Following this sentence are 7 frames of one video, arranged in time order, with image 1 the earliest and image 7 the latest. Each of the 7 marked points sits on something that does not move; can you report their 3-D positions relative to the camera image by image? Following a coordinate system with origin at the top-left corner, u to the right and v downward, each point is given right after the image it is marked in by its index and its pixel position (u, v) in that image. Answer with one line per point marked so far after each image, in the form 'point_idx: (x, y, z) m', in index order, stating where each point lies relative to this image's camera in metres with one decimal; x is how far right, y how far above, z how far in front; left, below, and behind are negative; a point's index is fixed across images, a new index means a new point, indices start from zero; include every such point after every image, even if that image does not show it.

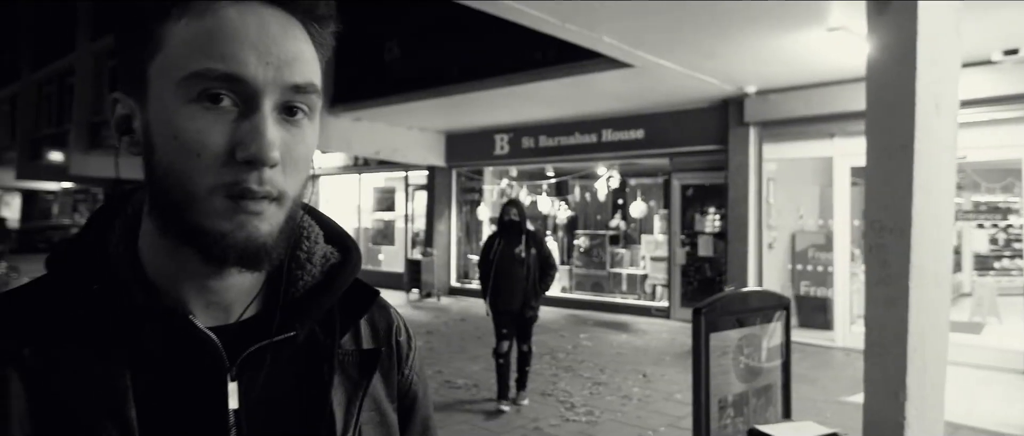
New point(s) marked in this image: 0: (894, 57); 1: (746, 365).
0: (+1.8, +0.9, +3.4) m
1: (+1.3, -0.8, +3.8) m
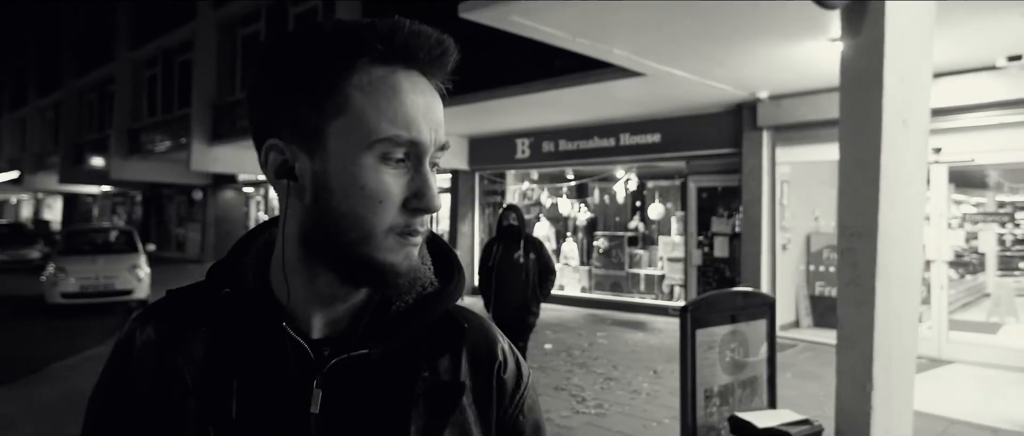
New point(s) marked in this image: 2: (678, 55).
0: (+1.9, +0.9, +3.7) m
1: (+1.3, -0.8, +4.1) m
2: (+1.9, +1.9, +7.9) m
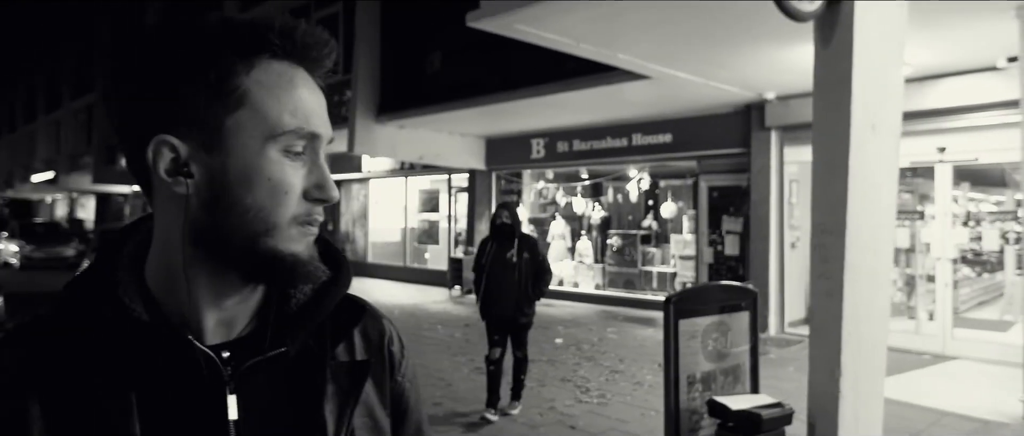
0: (+1.8, +0.9, +4.0) m
1: (+1.3, -0.8, +4.4) m
2: (+2.0, +1.9, +8.2) m
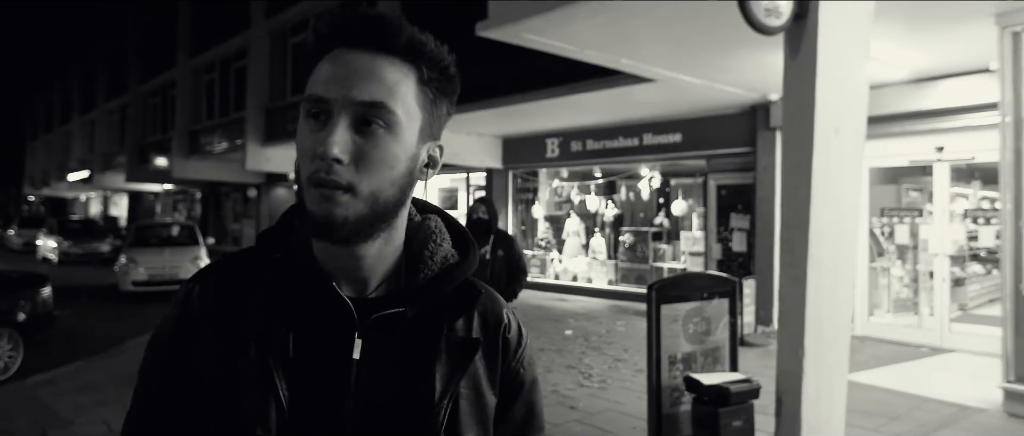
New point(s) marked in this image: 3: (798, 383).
0: (+1.8, +0.9, +4.4) m
1: (+1.3, -0.8, +4.8) m
2: (+2.1, +1.9, +8.6) m
3: (+1.7, -1.0, +4.3) m
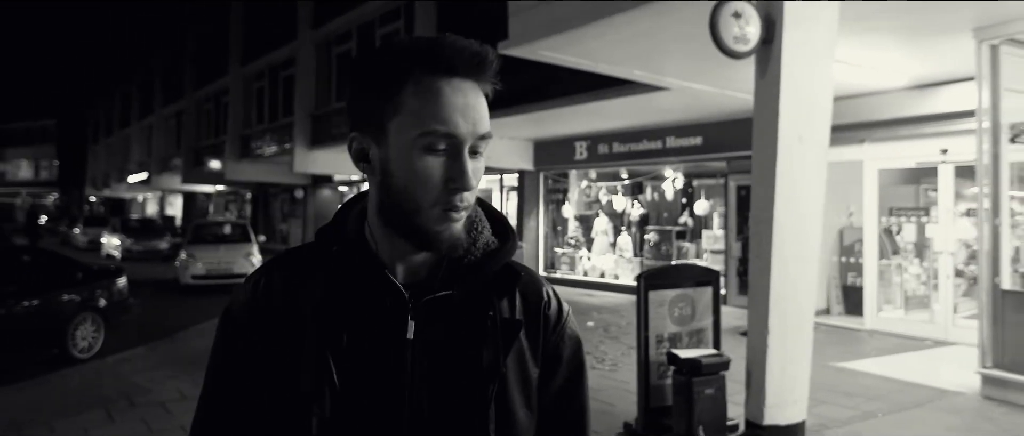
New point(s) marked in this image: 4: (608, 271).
0: (+1.8, +0.9, +5.1) m
1: (+1.3, -0.8, +5.5) m
2: (+2.4, +1.9, +9.3) m
3: (+1.8, -1.0, +5.0) m
4: (+2.2, -1.2, +16.1) m
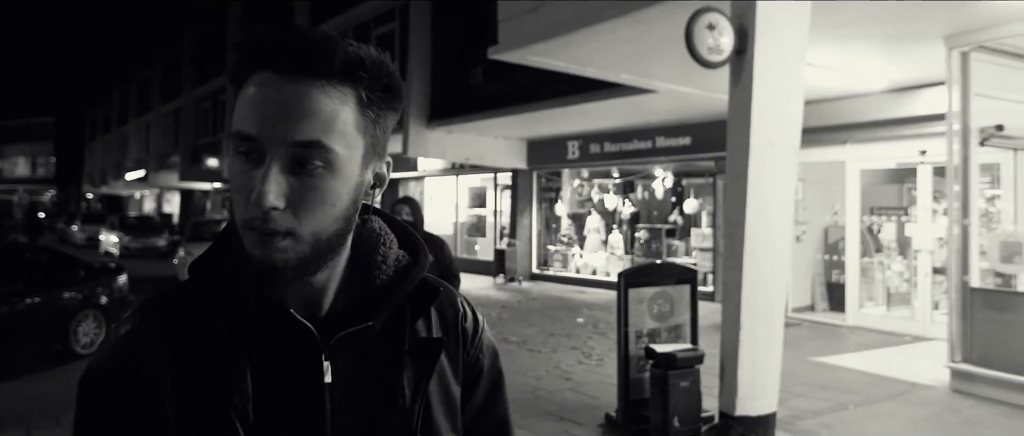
0: (+1.7, +0.9, +5.4) m
1: (+1.2, -0.8, +5.8) m
2: (+2.3, +1.9, +9.5) m
3: (+1.7, -1.0, +5.3) m
4: (+2.0, -1.2, +16.4) m
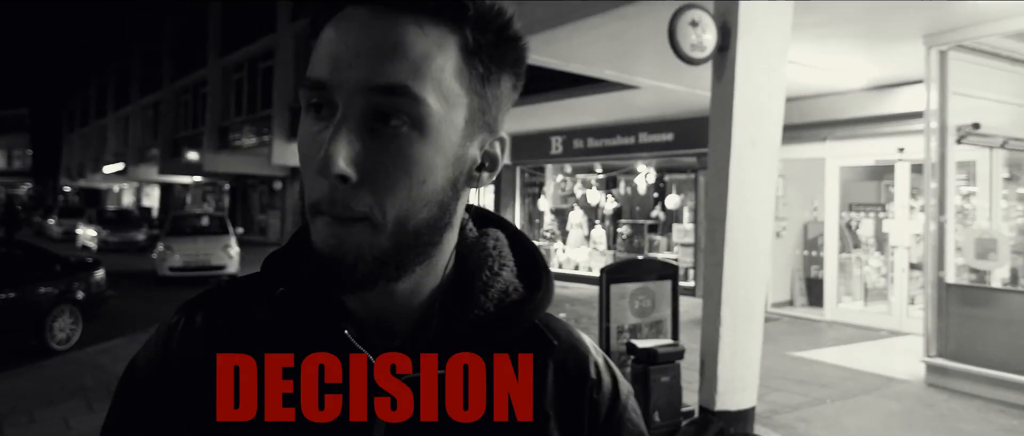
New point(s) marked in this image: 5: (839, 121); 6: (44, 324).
0: (+1.6, +0.9, +5.4) m
1: (+1.1, -0.7, +5.8) m
2: (+2.1, +2.0, +9.6) m
3: (+1.5, -1.0, +5.3) m
4: (+1.6, -1.1, +16.4) m
5: (+4.9, +1.4, +10.5) m
6: (-5.9, -1.3, +8.8) m
